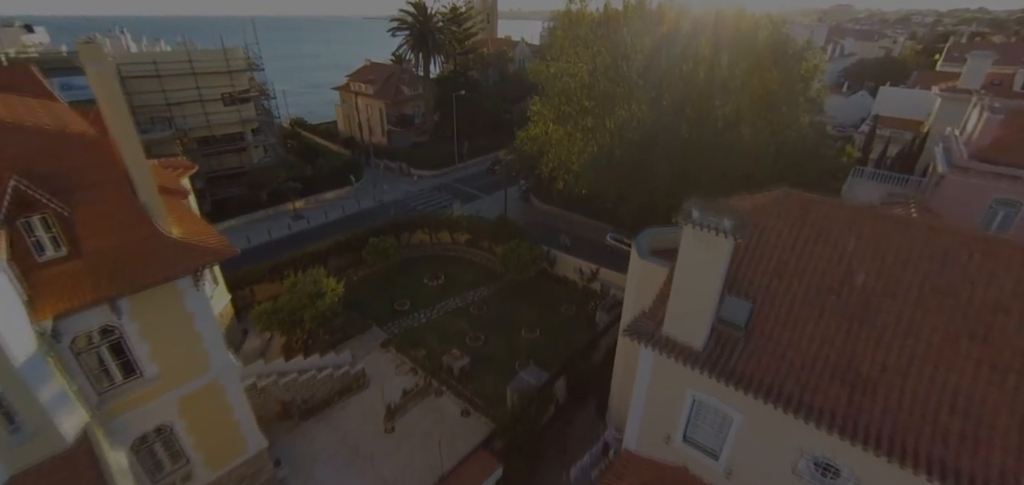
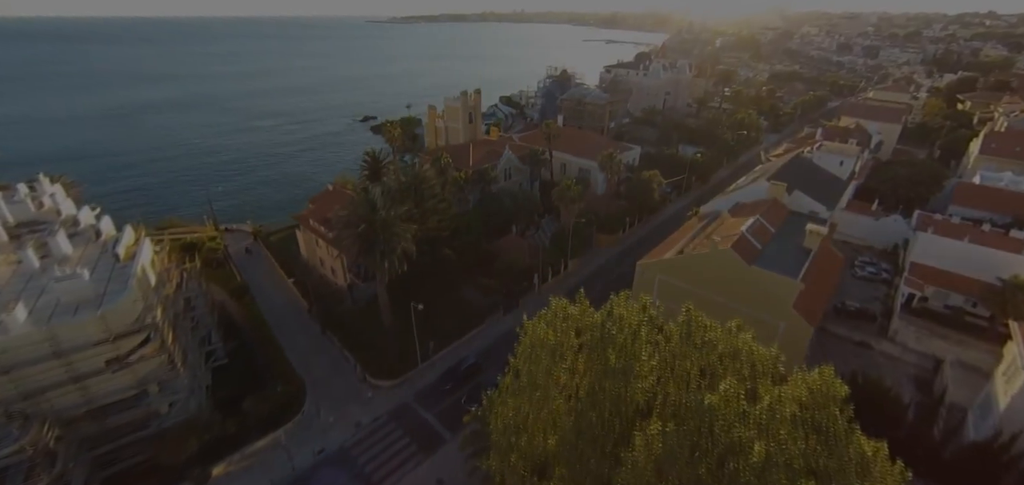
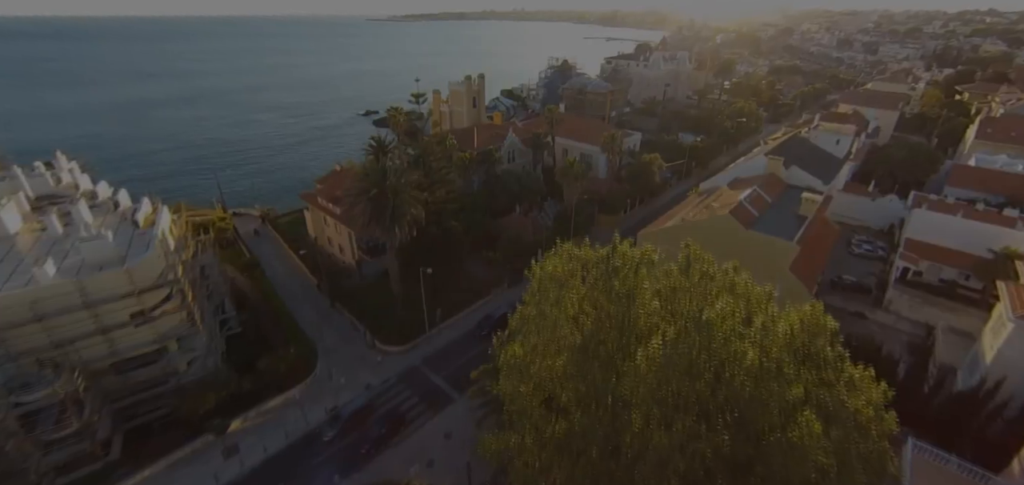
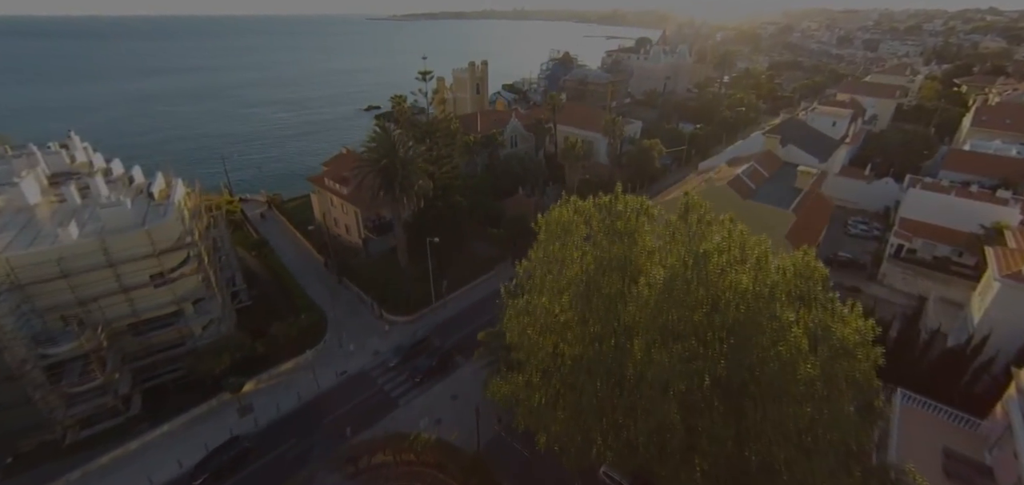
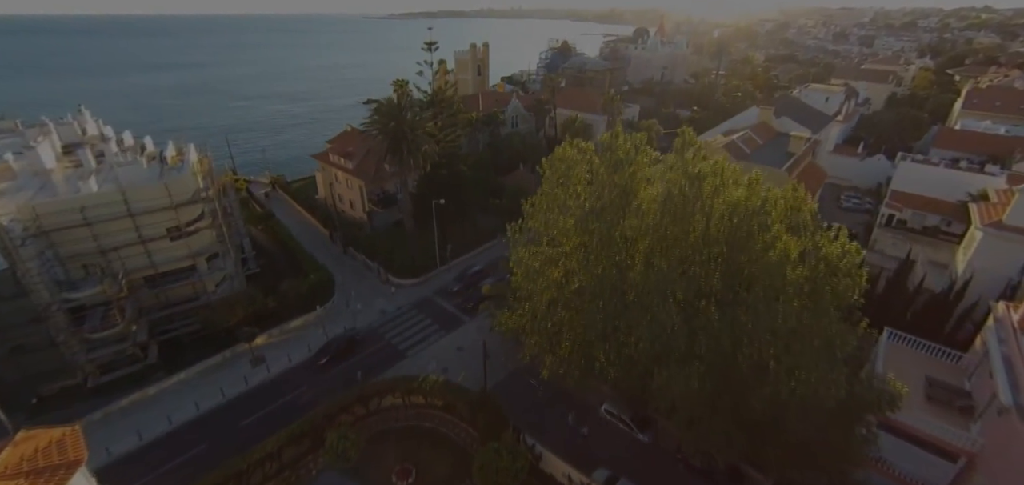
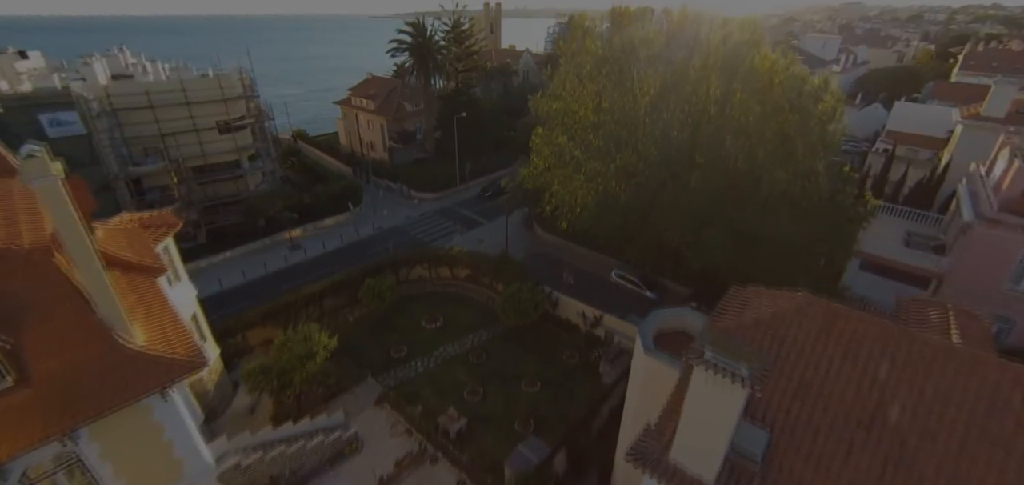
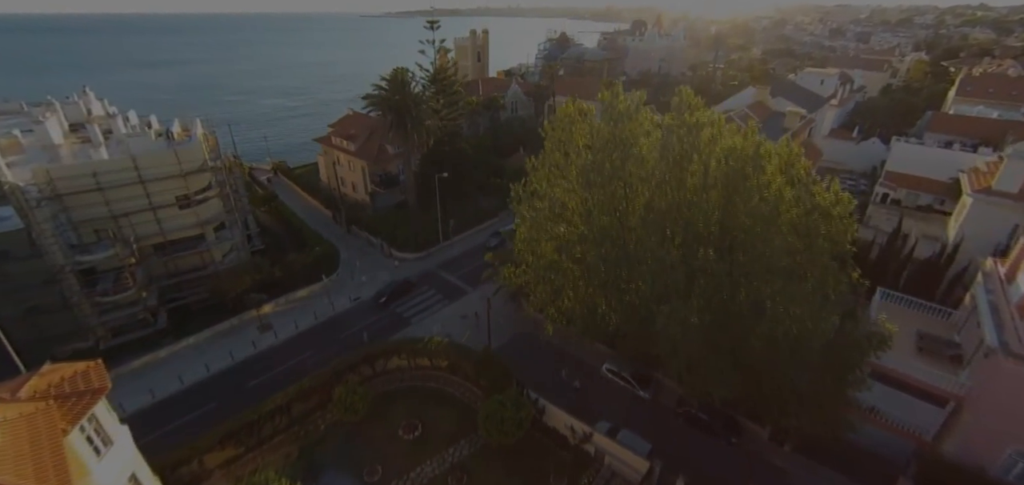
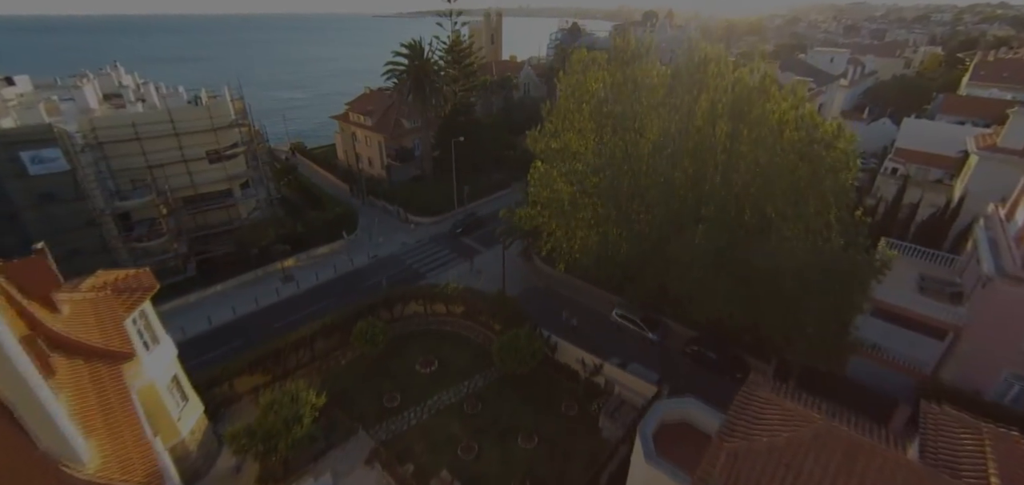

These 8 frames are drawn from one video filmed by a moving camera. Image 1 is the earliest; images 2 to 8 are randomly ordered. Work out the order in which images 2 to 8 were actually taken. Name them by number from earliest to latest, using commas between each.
6, 8, 7, 5, 4, 3, 2
